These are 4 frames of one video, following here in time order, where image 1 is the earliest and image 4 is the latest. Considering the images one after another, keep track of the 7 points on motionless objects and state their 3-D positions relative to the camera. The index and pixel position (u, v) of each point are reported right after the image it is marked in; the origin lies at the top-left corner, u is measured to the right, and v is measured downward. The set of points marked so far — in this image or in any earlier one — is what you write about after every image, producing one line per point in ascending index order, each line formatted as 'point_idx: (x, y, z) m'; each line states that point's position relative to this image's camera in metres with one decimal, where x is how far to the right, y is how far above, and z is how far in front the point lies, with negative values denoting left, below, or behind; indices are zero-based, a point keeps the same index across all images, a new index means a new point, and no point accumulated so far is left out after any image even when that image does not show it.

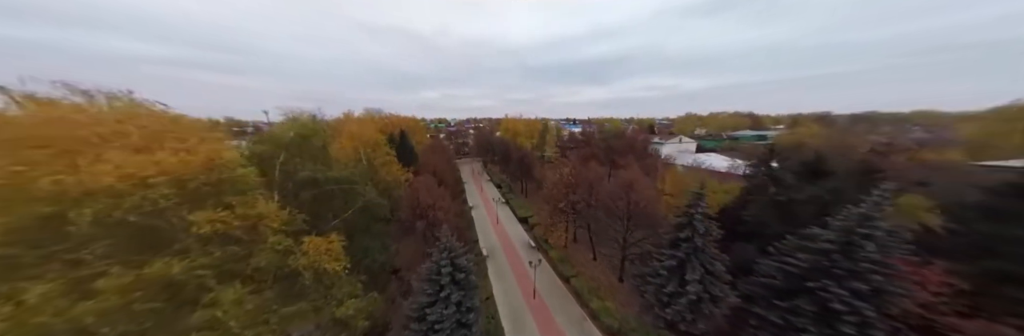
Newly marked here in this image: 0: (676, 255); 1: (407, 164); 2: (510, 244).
0: (+5.6, -3.0, +8.2) m
1: (-8.2, +0.1, +18.3) m
2: (-0.2, -5.6, +17.1) m
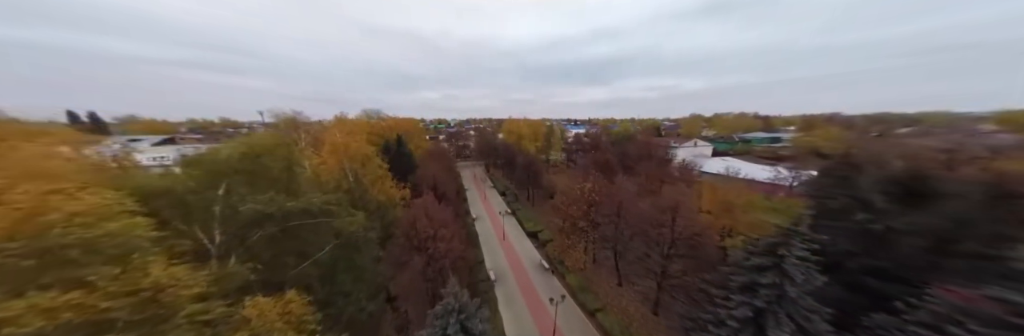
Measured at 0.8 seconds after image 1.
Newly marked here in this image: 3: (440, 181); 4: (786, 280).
0: (+6.3, -3.6, +6.3) m
1: (-7.5, -0.5, +16.3) m
2: (+0.5, -6.3, +15.1) m
3: (-4.9, -0.8, +16.0) m
4: (+6.7, -2.8, +5.7) m
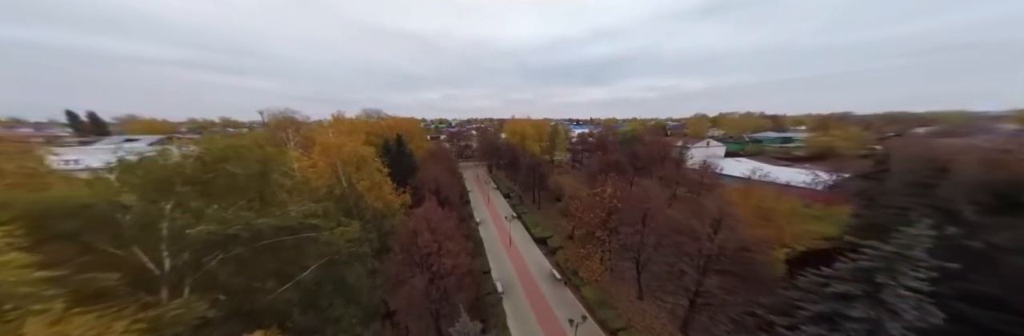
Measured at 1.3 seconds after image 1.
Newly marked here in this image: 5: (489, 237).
0: (+6.8, -3.7, +5.1) m
1: (-7.0, -0.7, +15.2) m
2: (+1.0, -6.4, +14.0) m
3: (-4.4, -1.0, +14.9) m
4: (+7.1, -2.9, +4.6) m
5: (-1.7, -5.3, +18.1) m
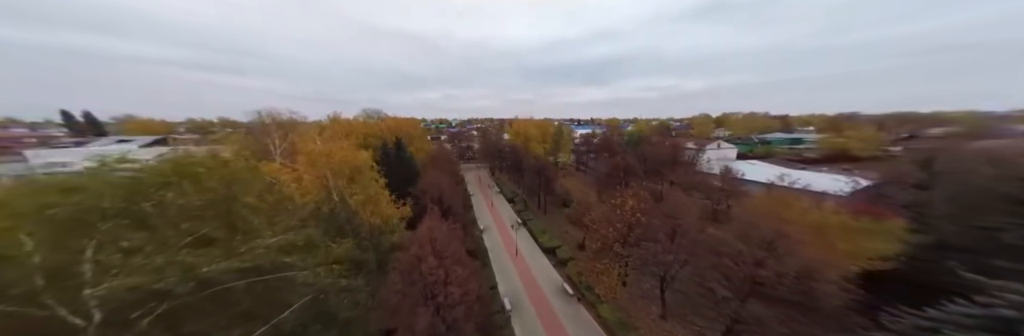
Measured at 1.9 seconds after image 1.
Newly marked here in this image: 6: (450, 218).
0: (+7.3, -4.1, +4.1) m
1: (-6.5, -1.0, +14.2) m
2: (+1.4, -6.8, +13.0) m
3: (-3.9, -1.3, +13.9) m
4: (+7.6, -3.2, +3.5) m
5: (-1.2, -5.7, +17.1) m
6: (-3.3, -2.5, +12.4) m
